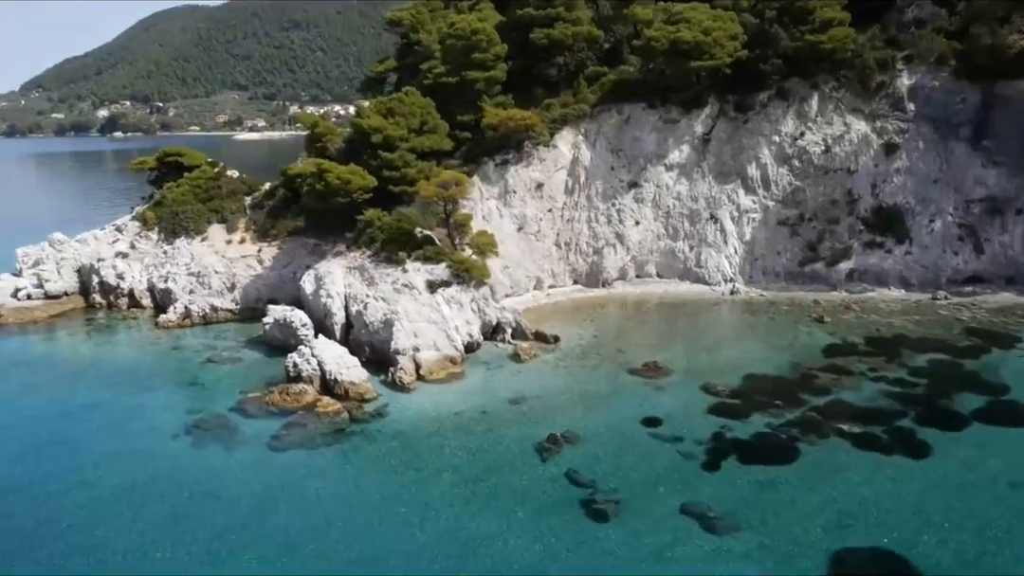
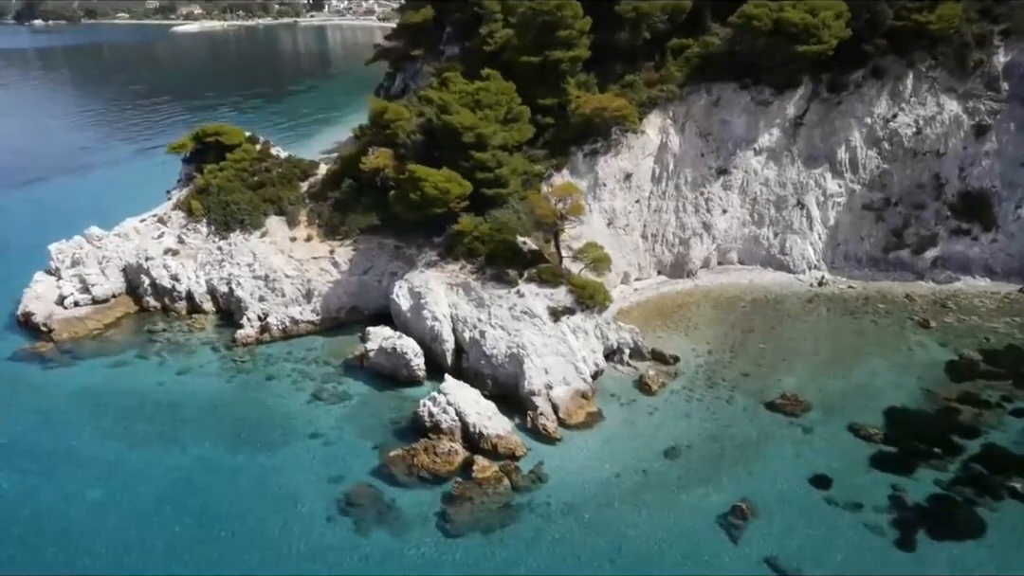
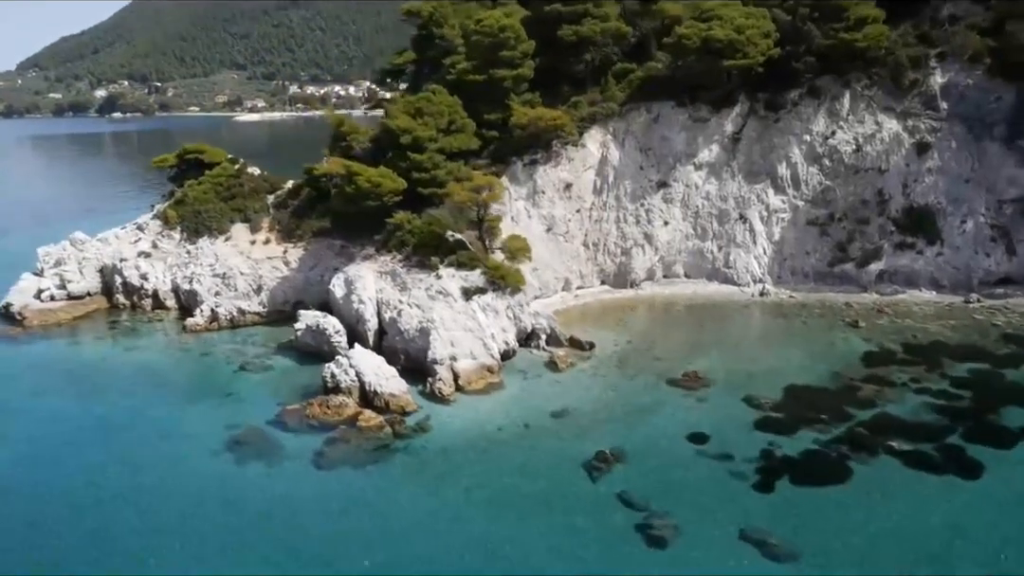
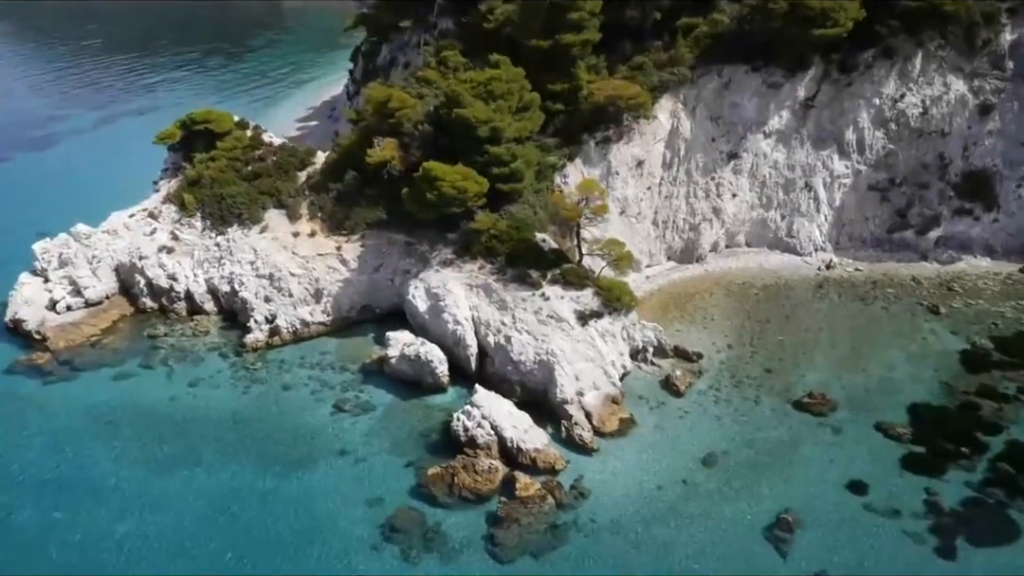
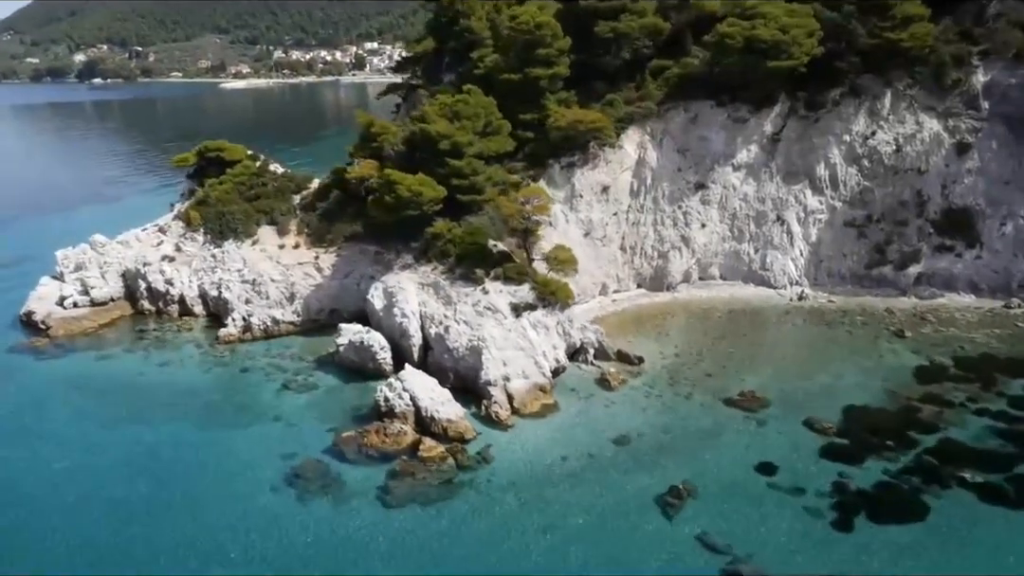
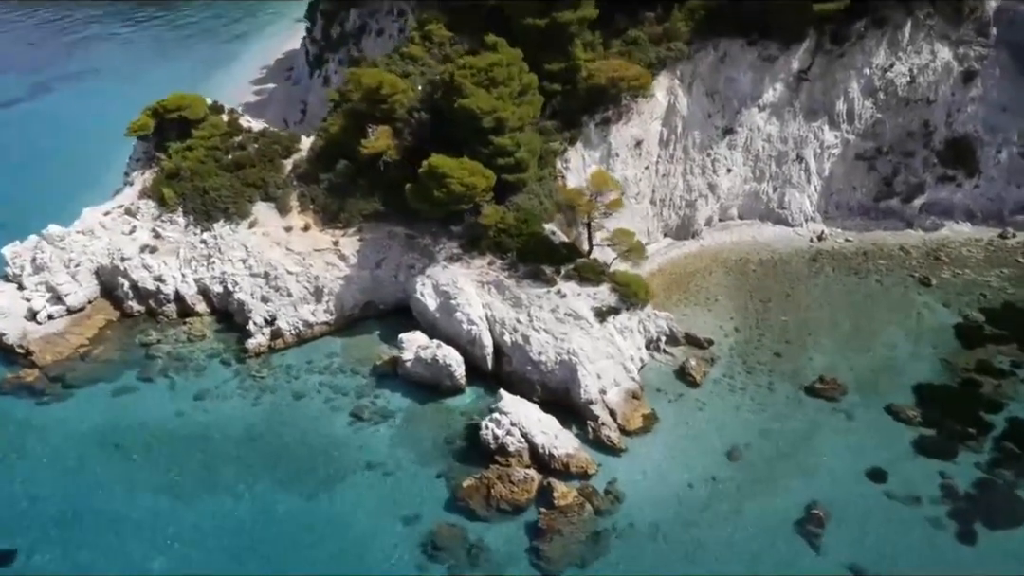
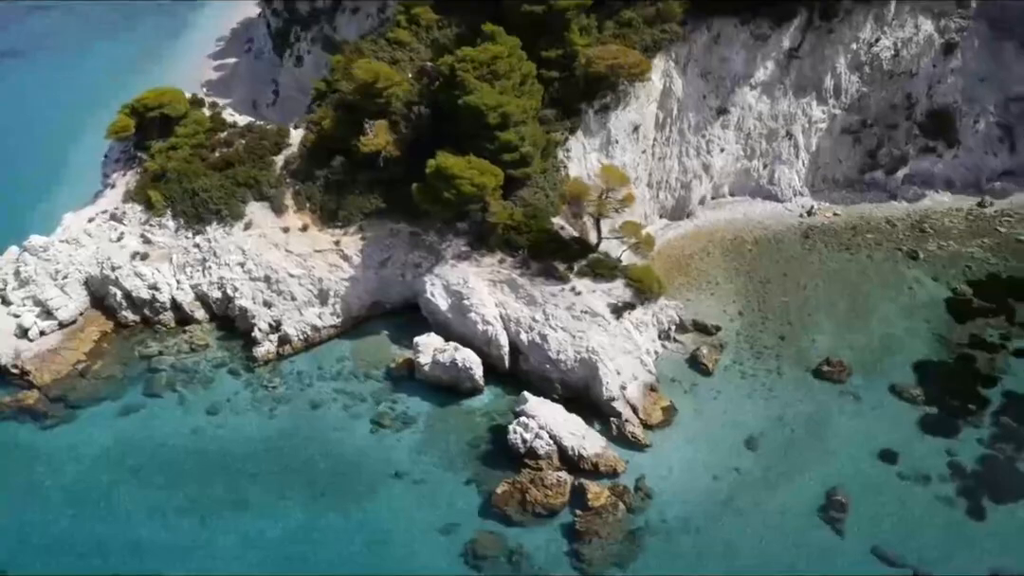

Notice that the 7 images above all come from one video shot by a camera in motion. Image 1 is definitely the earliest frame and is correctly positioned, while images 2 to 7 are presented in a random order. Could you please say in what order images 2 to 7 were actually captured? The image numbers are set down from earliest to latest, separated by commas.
3, 5, 2, 4, 6, 7
